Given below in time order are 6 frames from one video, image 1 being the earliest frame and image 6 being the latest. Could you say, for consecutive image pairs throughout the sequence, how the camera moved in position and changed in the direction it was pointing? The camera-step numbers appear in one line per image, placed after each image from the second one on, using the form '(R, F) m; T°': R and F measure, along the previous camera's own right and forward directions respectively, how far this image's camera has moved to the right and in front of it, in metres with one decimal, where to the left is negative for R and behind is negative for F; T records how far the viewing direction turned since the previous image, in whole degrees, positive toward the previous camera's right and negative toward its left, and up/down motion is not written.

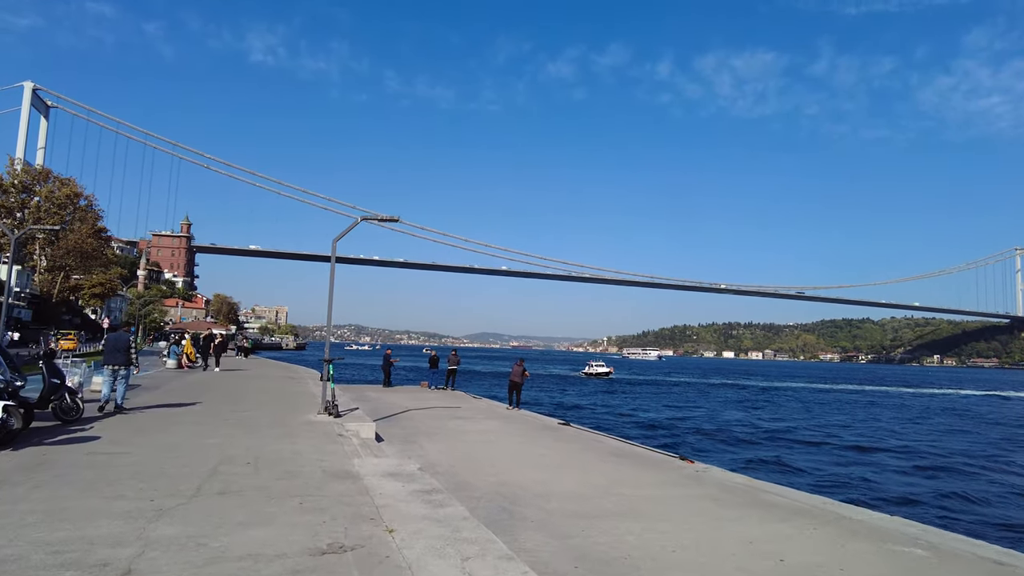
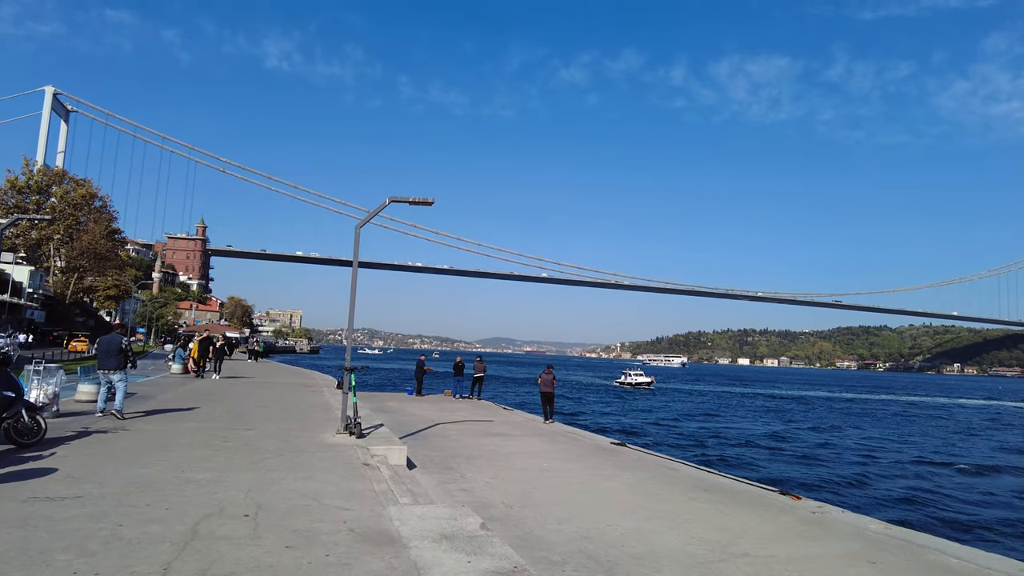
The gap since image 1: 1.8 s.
(-0.8, +2.2) m; -1°
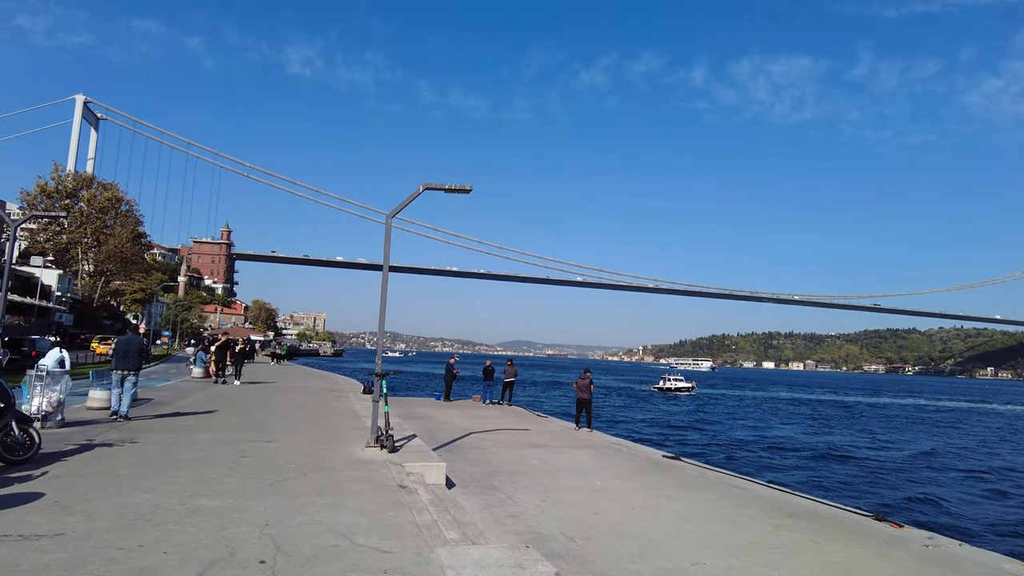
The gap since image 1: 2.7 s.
(-0.4, +1.2) m; -2°
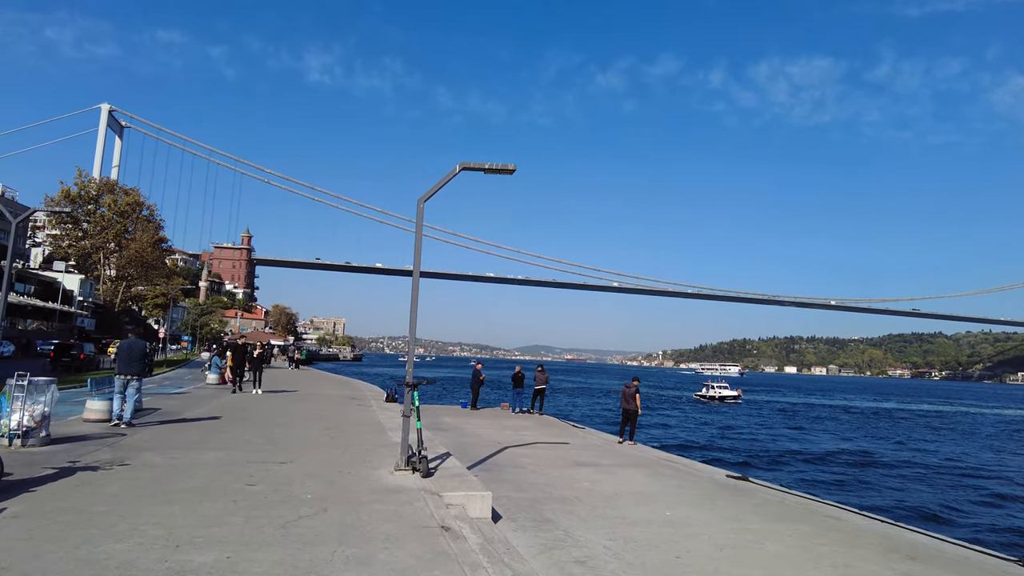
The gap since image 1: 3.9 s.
(-0.5, +1.4) m; -2°
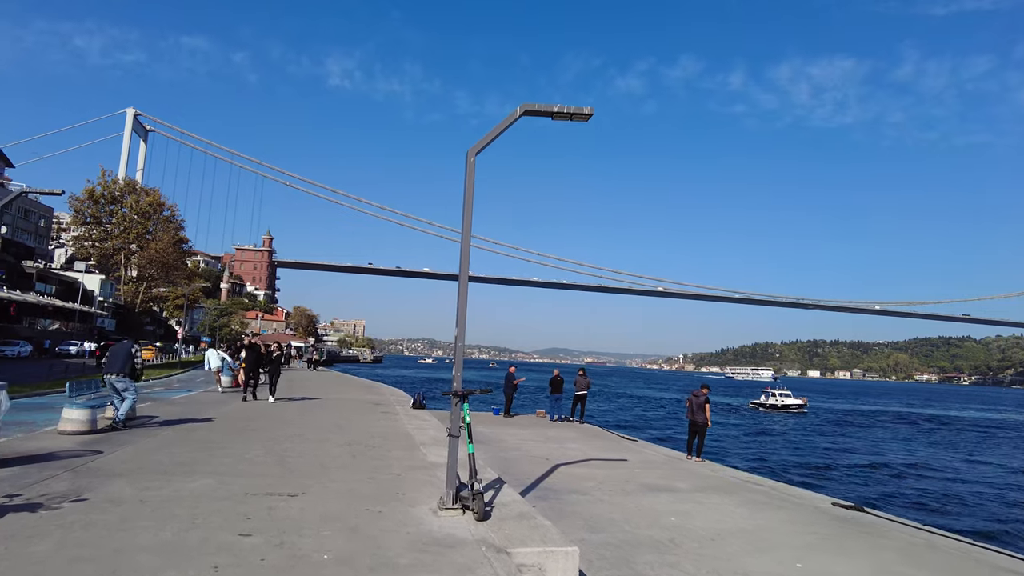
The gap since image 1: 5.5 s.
(-0.6, +2.0) m; -2°
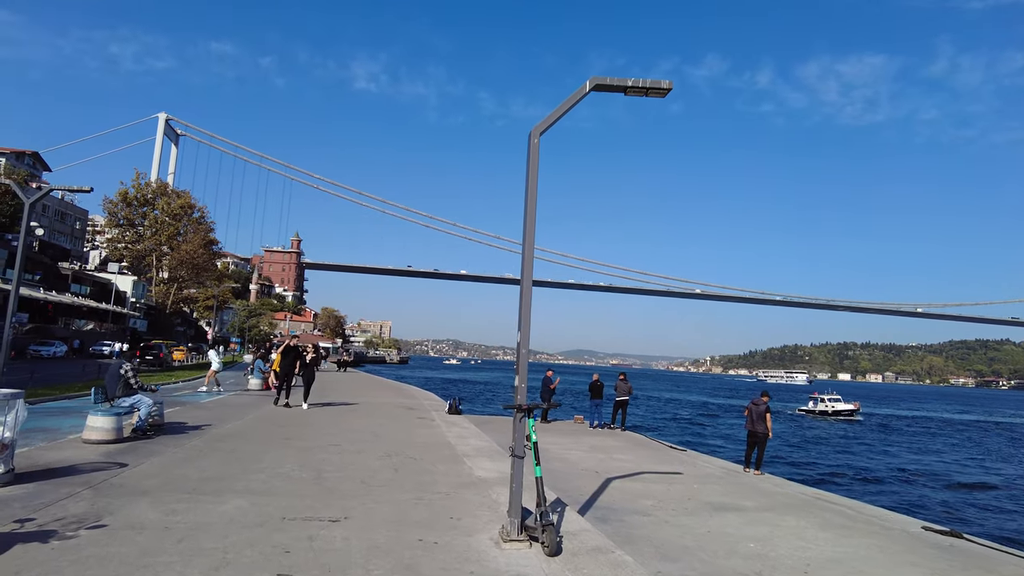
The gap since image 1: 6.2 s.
(-0.4, +0.8) m; -2°
